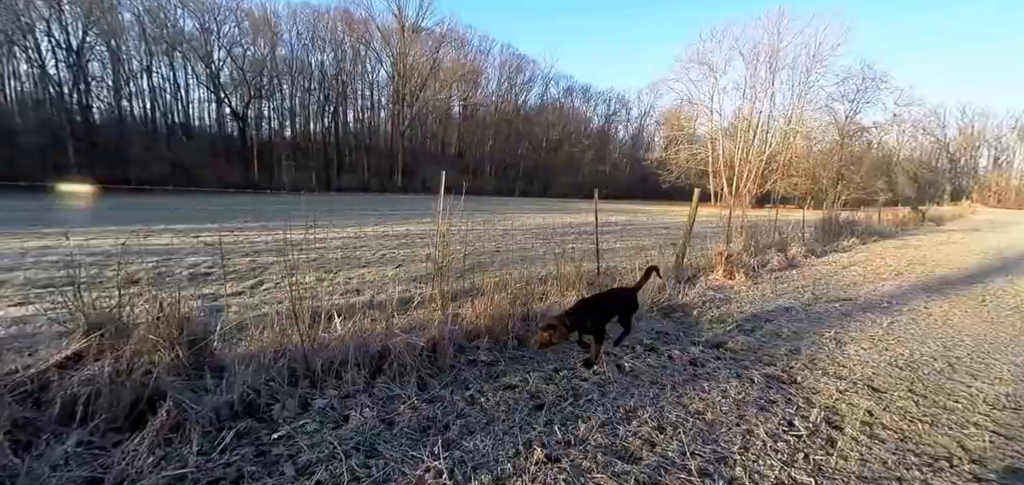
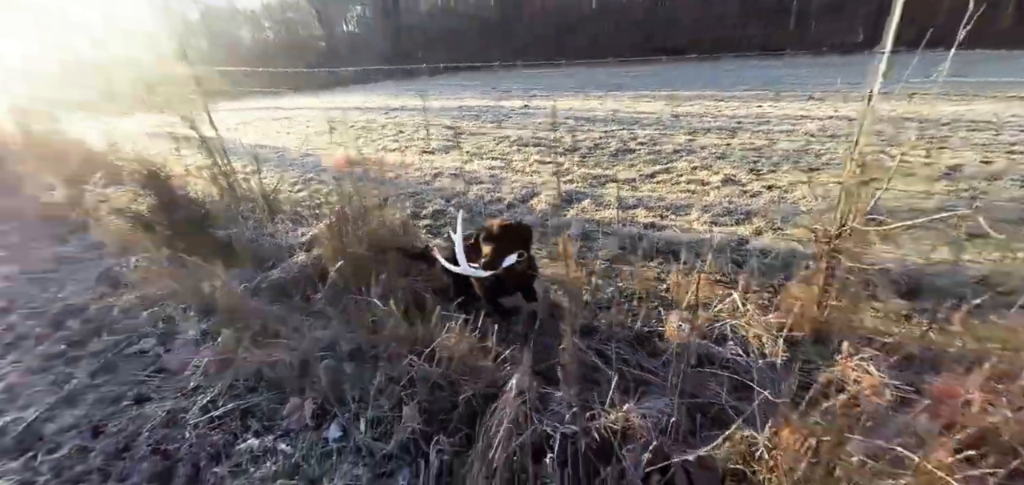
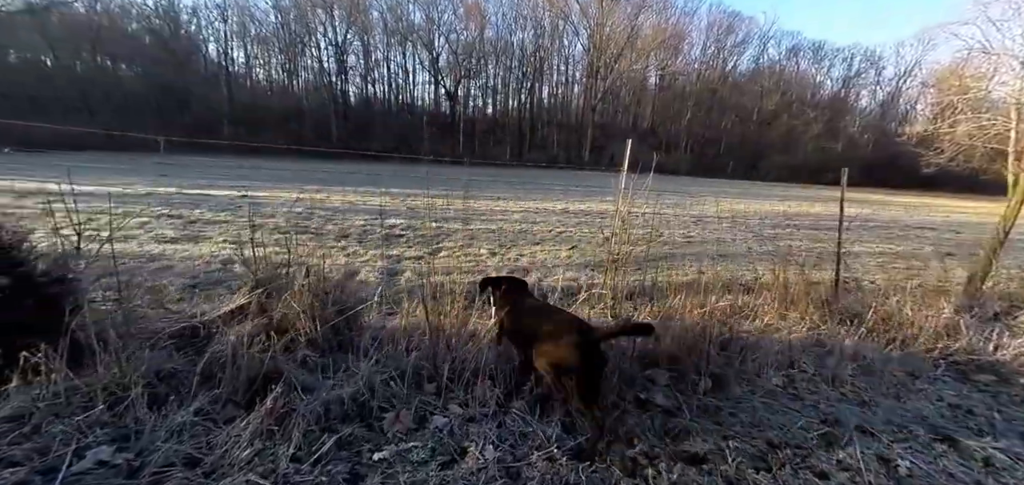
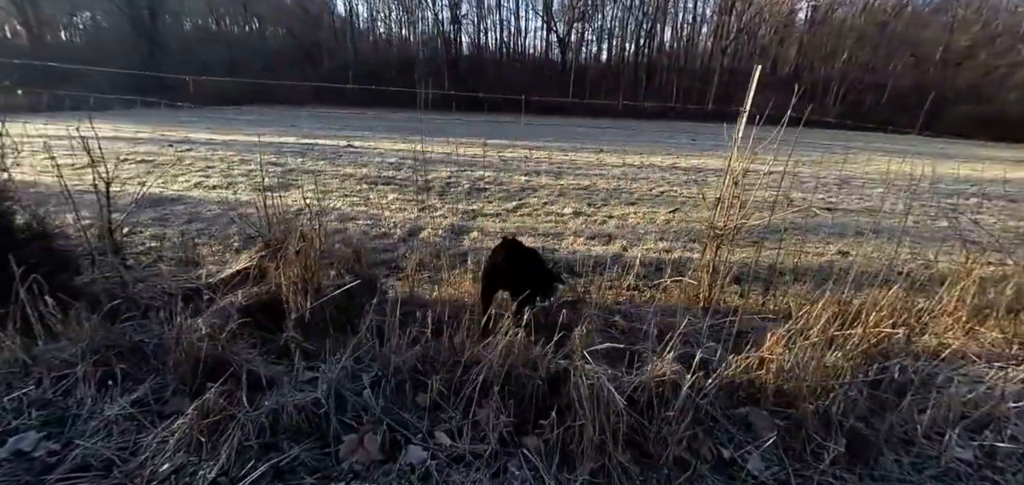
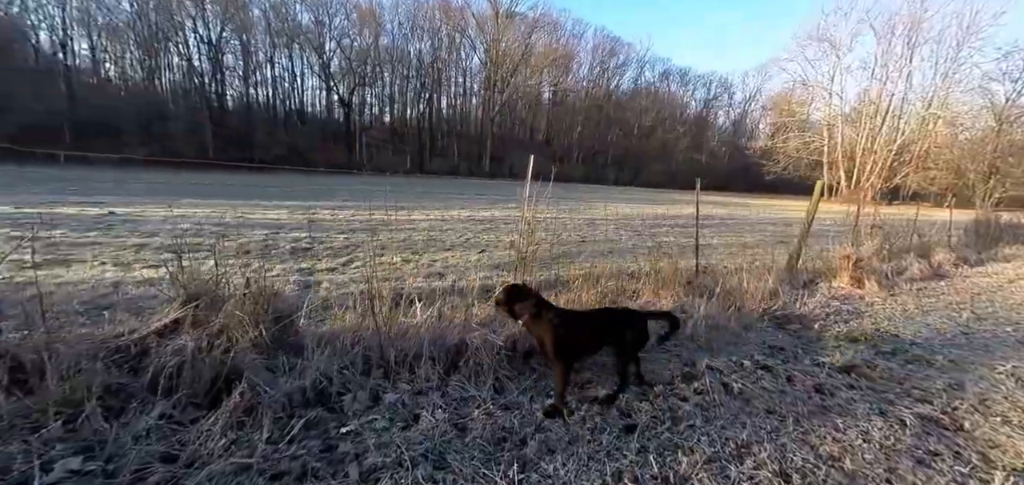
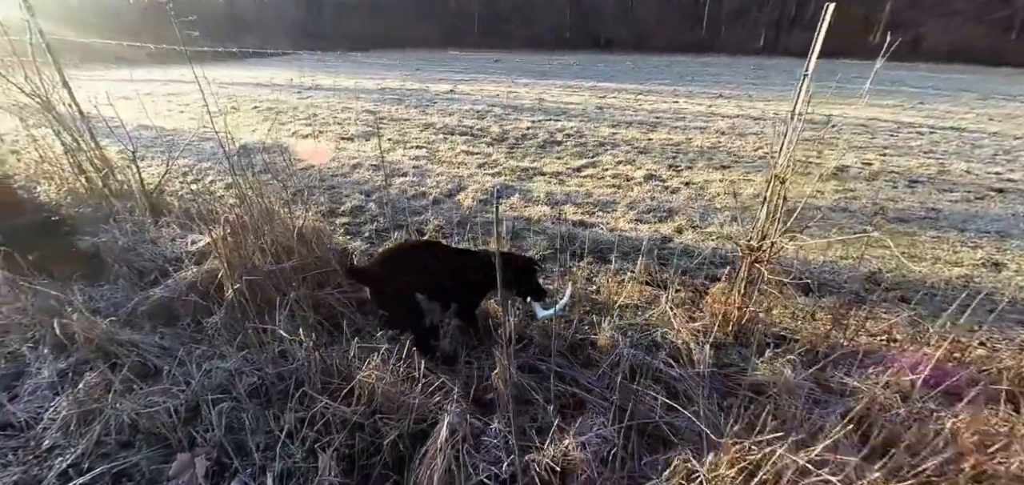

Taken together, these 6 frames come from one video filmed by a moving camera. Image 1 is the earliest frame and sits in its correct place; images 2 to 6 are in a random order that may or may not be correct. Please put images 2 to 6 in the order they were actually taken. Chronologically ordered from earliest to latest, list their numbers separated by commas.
5, 3, 4, 6, 2
